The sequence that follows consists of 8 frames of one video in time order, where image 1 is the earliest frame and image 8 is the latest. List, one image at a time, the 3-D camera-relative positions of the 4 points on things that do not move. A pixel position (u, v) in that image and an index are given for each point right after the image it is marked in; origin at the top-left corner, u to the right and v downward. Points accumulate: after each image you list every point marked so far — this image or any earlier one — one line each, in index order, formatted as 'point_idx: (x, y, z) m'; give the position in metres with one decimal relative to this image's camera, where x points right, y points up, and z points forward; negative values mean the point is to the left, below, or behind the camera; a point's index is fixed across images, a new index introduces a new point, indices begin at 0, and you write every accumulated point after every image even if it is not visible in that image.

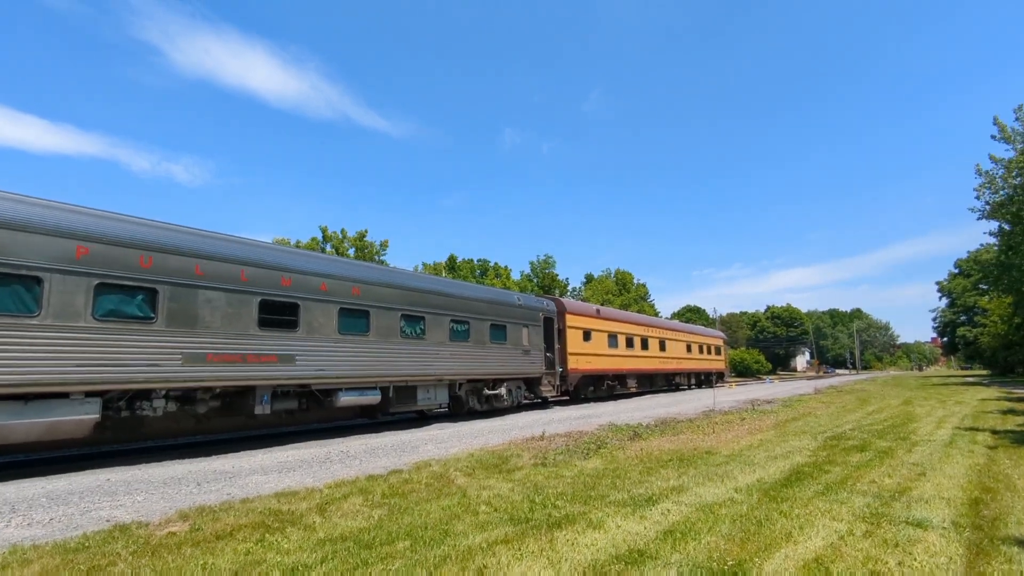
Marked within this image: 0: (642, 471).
0: (+1.3, -1.8, +6.8) m
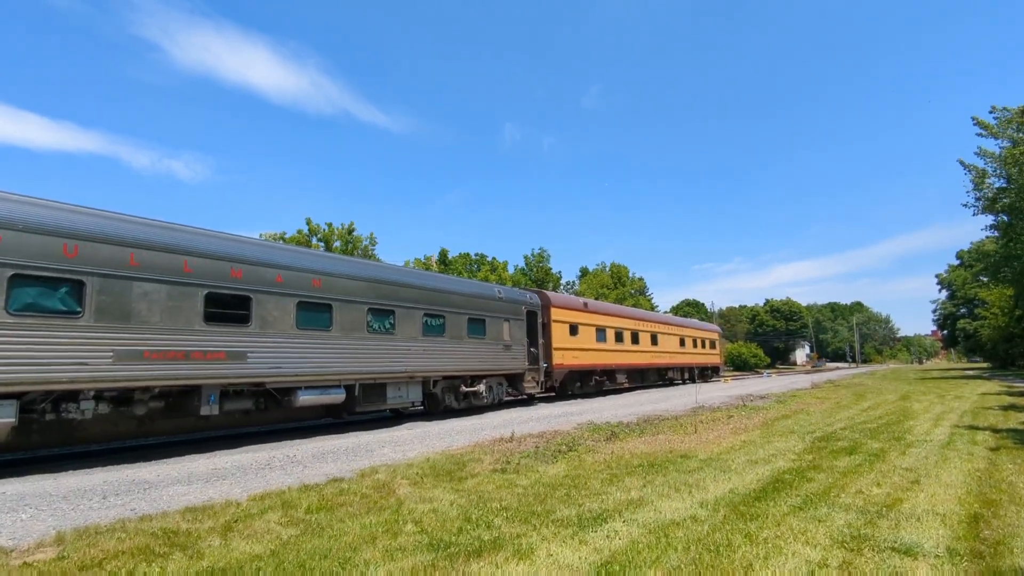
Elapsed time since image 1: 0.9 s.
0: (+0.8, -1.7, +6.1) m
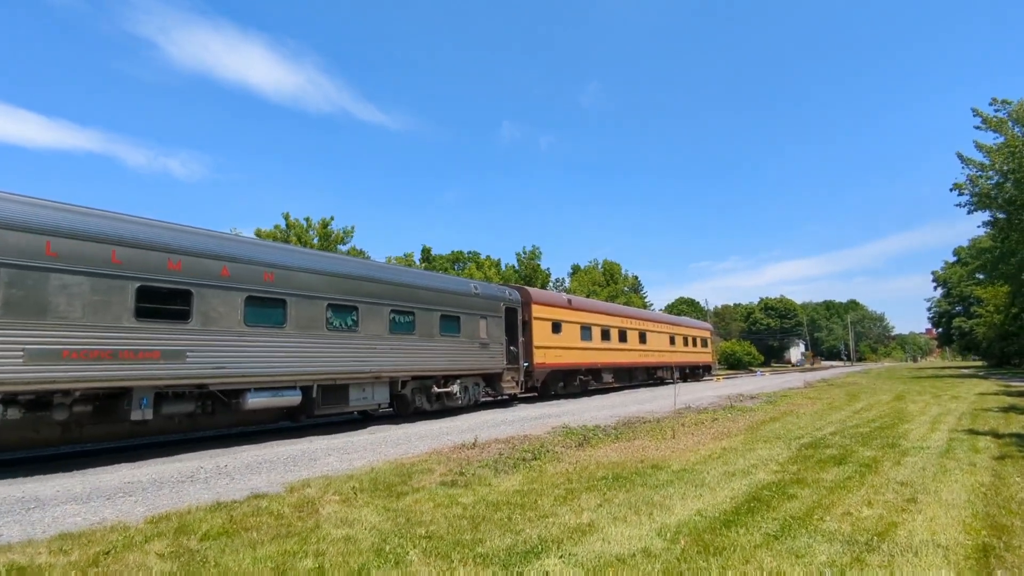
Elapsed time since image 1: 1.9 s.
0: (+0.4, -1.6, +5.3) m
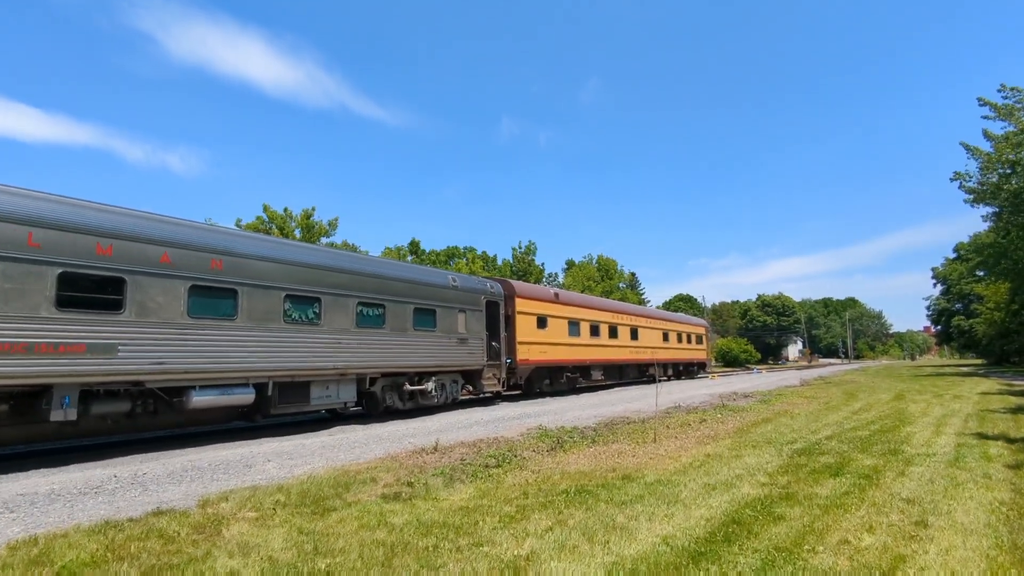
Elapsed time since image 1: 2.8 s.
0: (-0.1, -1.5, +4.5) m
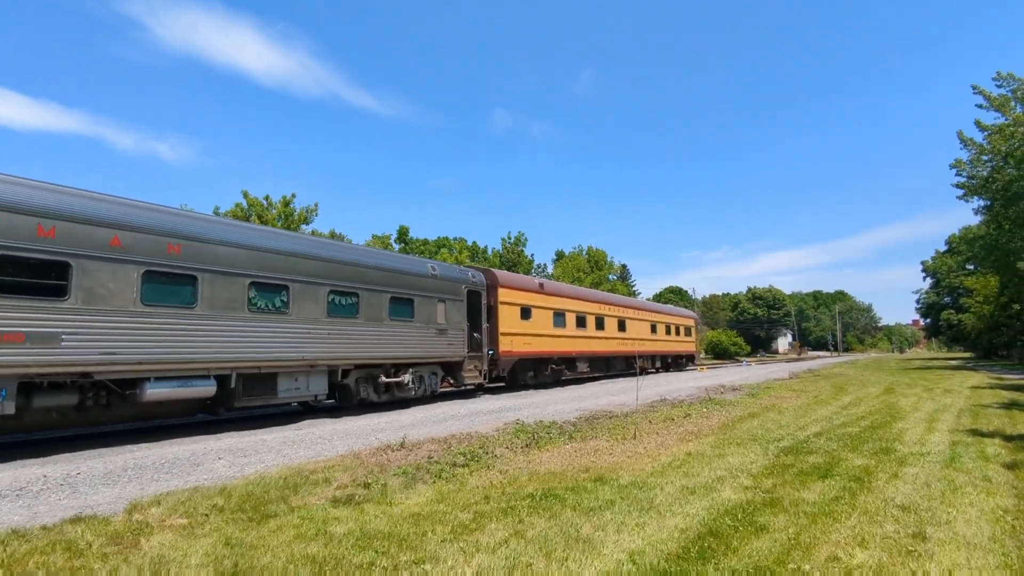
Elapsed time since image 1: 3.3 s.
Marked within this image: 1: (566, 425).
0: (-0.3, -1.4, +4.1) m
1: (+0.8, -1.9, +9.7) m
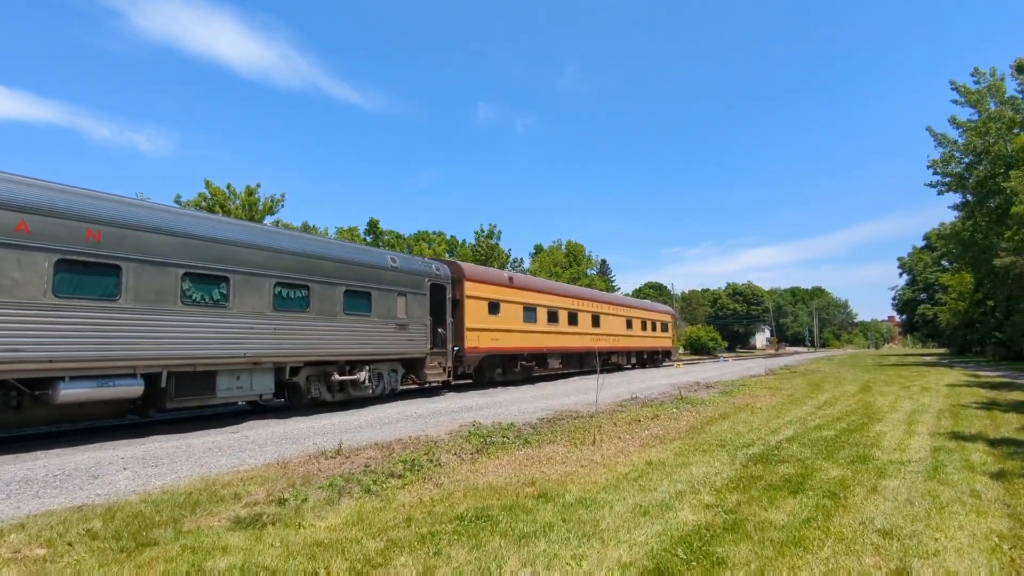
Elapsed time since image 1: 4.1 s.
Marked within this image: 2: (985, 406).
0: (-0.8, -1.4, +3.4) m
1: (+0.2, -1.8, +9.0) m
2: (+7.5, -1.9, +10.9) m
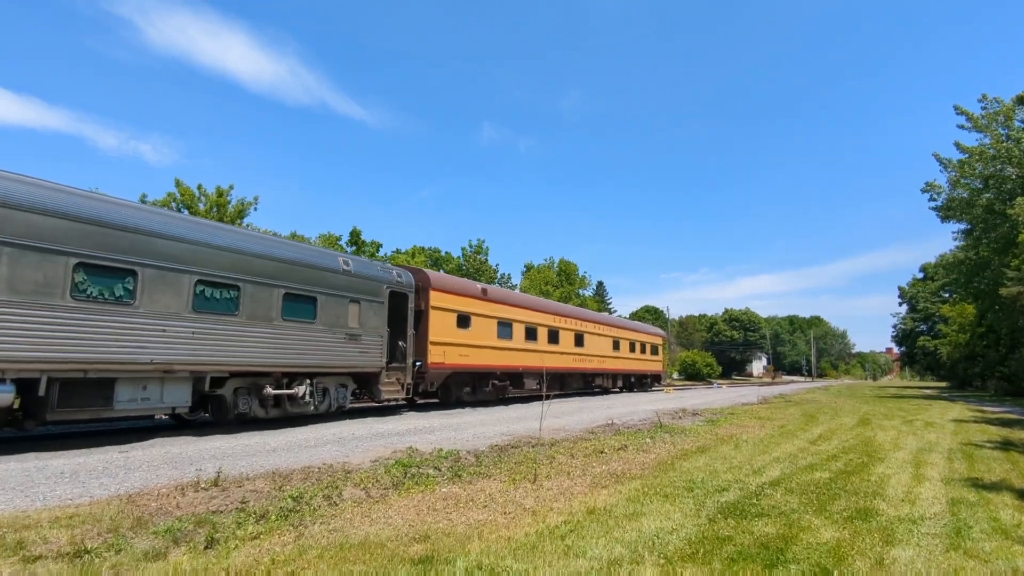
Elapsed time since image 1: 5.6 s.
0: (-1.4, -1.2, +2.1) m
1: (-0.5, -1.9, +7.7) m
2: (+6.9, -2.2, +9.6) m
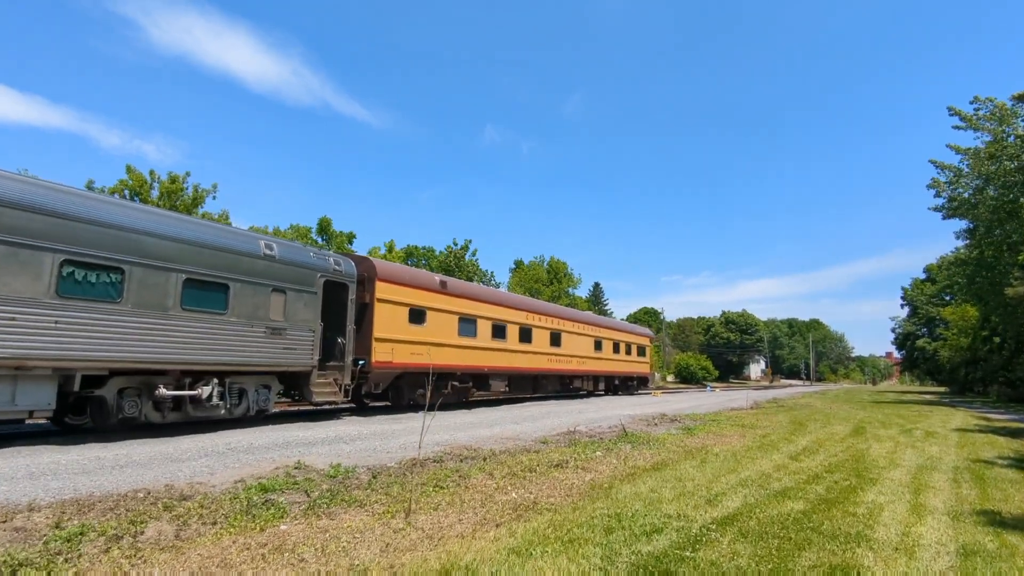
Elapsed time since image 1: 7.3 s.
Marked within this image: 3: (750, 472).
0: (-2.3, -1.0, +0.7) m
1: (-1.4, -1.7, +6.3) m
2: (+6.0, -2.1, +8.2) m
3: (+2.5, -1.9, +7.1) m
